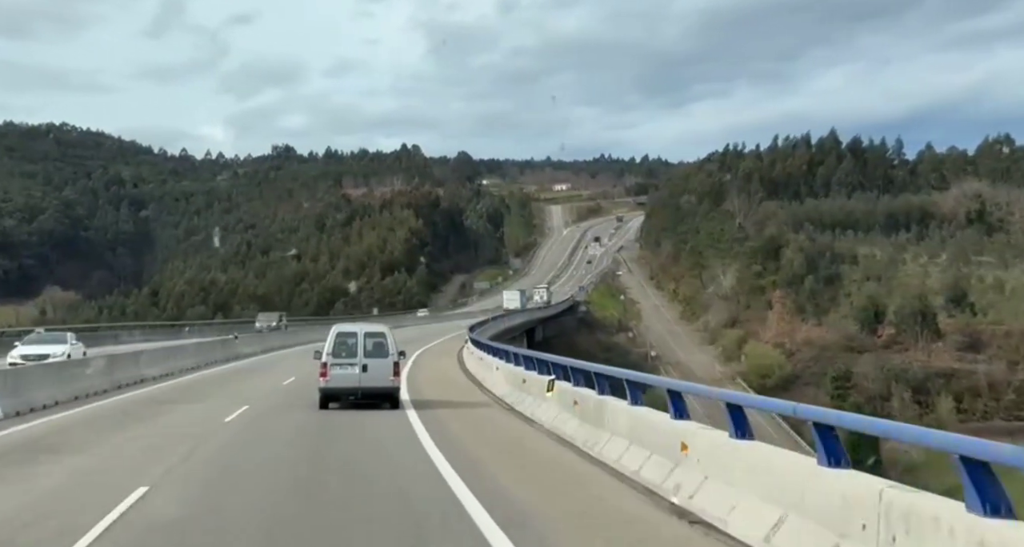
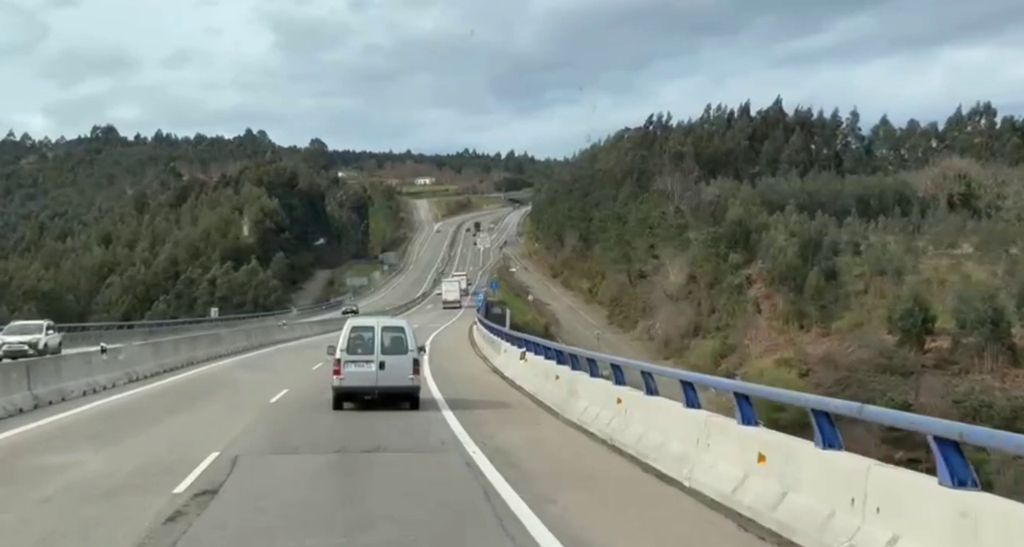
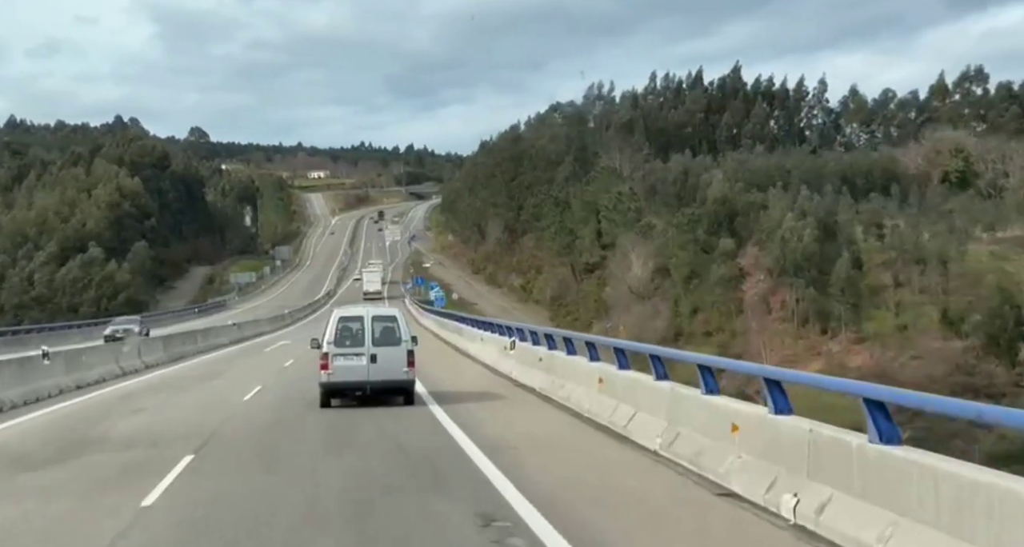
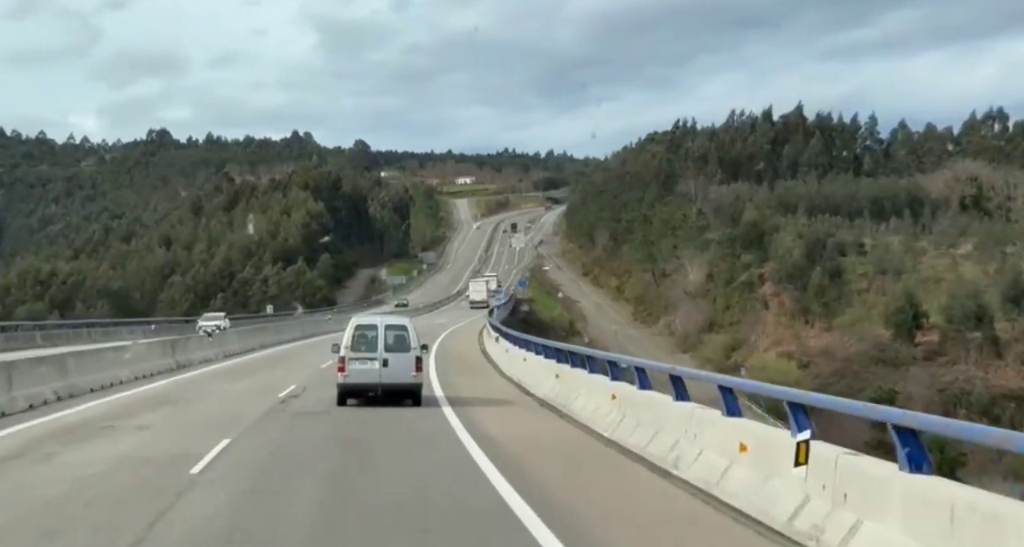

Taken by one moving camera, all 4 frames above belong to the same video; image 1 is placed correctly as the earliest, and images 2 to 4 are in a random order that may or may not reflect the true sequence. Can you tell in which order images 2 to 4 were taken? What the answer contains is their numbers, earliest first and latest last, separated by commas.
4, 2, 3
